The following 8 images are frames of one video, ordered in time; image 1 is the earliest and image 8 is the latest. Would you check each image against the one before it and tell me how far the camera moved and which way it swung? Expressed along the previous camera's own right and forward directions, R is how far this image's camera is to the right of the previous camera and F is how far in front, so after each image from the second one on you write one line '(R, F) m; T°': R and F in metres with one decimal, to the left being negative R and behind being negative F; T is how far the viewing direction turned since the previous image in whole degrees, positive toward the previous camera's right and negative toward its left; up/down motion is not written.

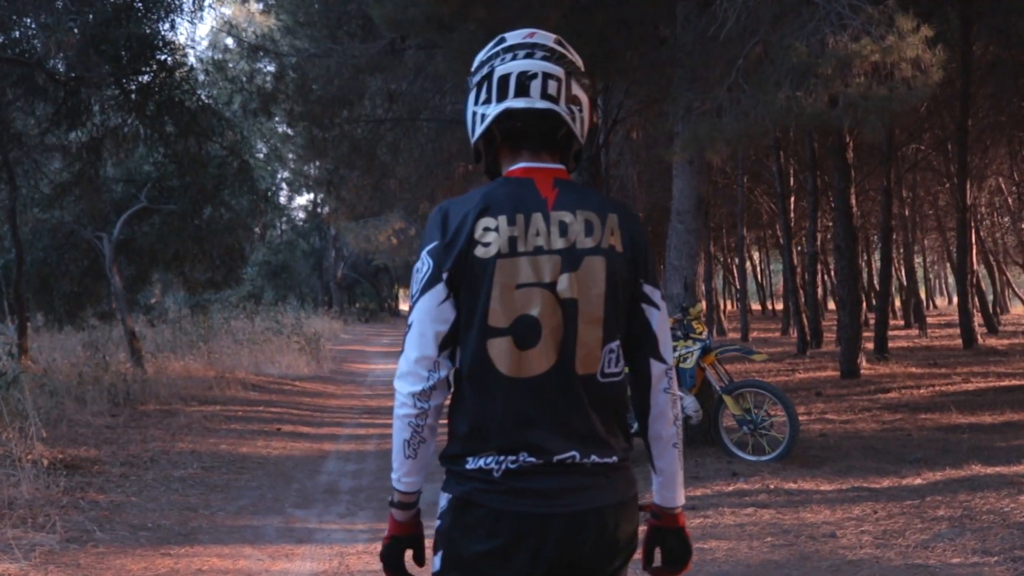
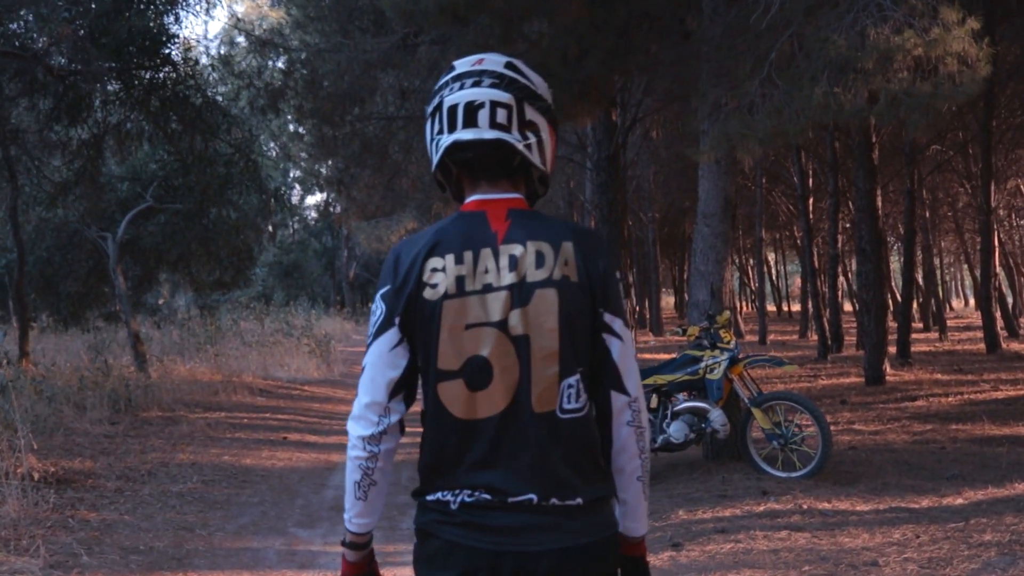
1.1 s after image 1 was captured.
(0.0, +0.5) m; -1°
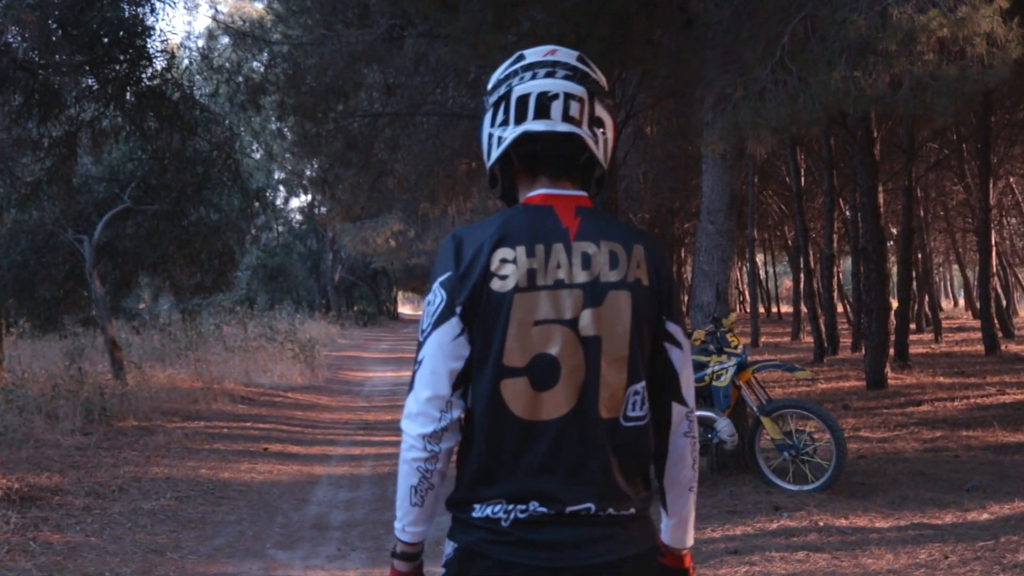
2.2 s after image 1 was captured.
(-0.1, +0.5) m; +1°
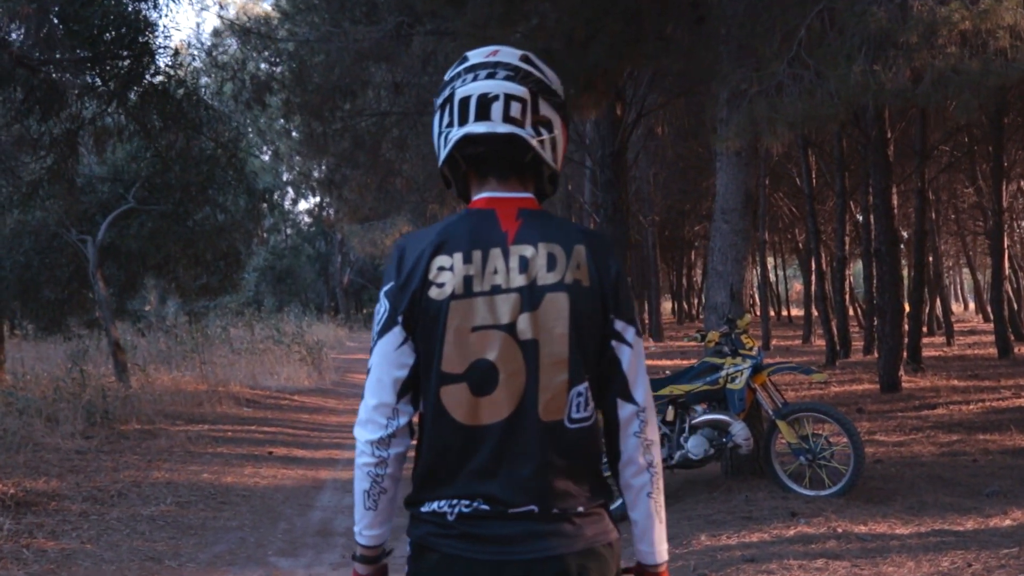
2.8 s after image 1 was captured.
(0.0, +0.2) m; 0°
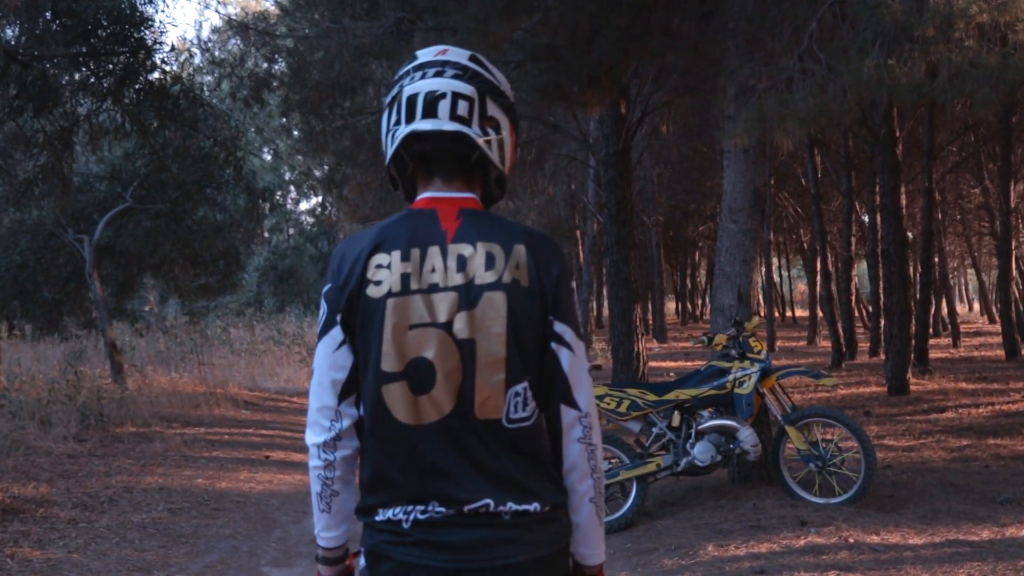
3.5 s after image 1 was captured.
(0.0, +0.2) m; 0°
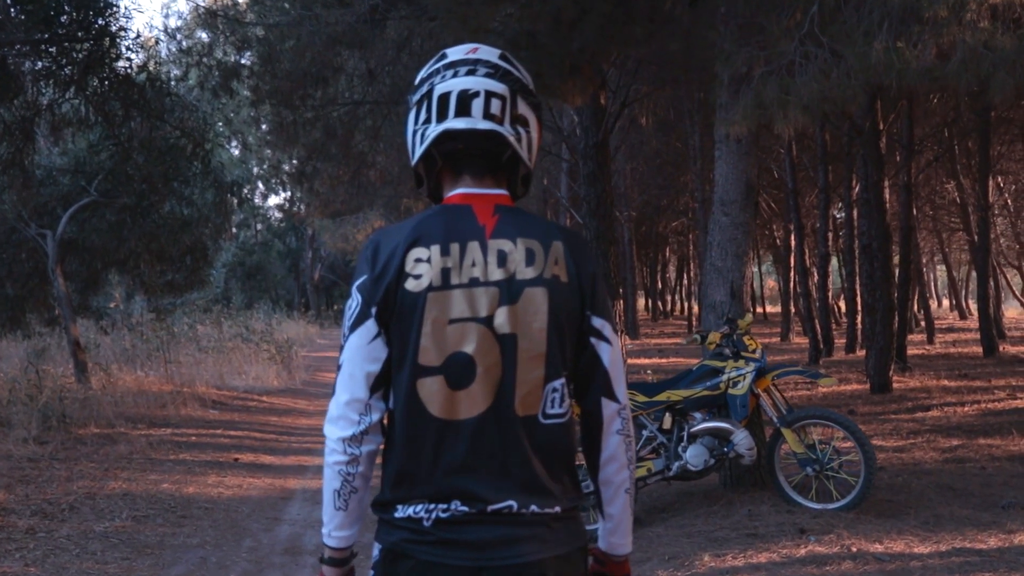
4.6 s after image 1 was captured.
(-0.1, +0.3) m; +2°
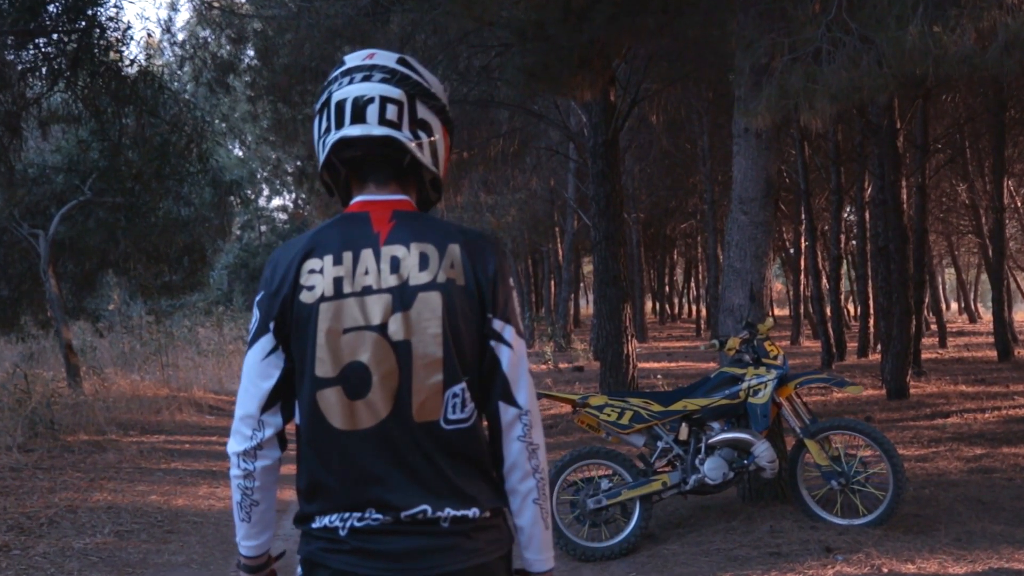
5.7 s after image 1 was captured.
(0.0, +0.4) m; 0°
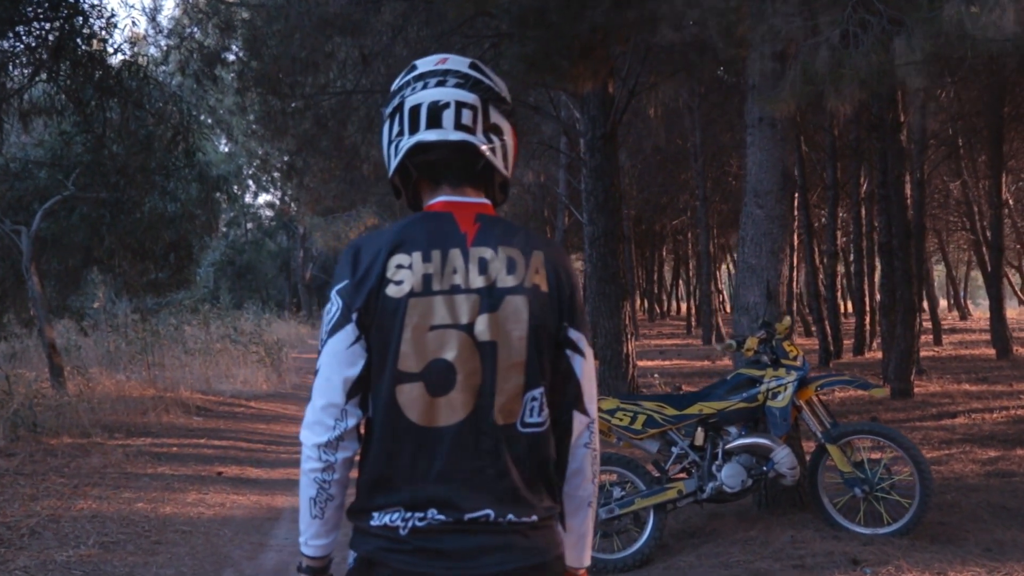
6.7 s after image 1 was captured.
(-0.1, +0.3) m; +1°
